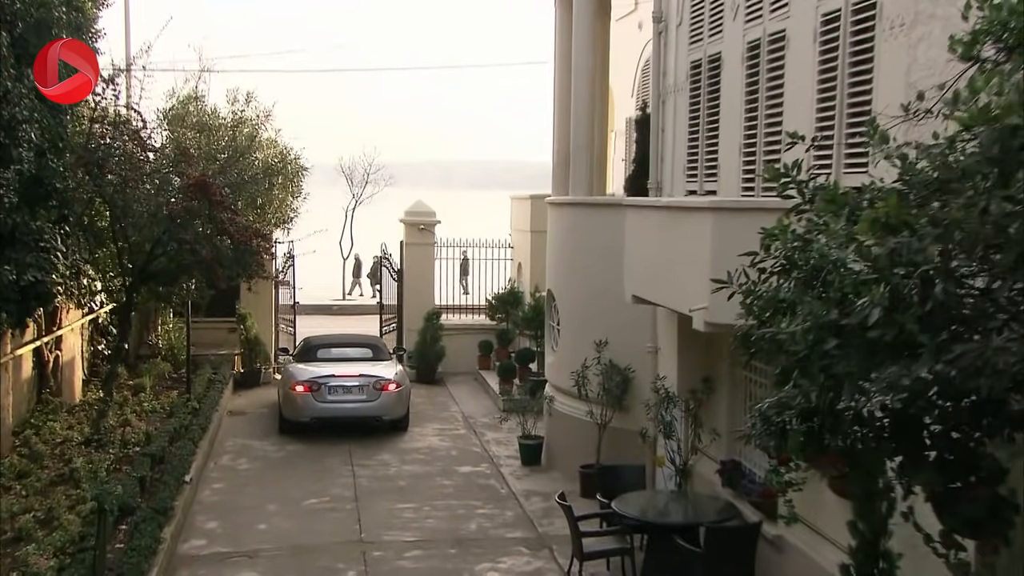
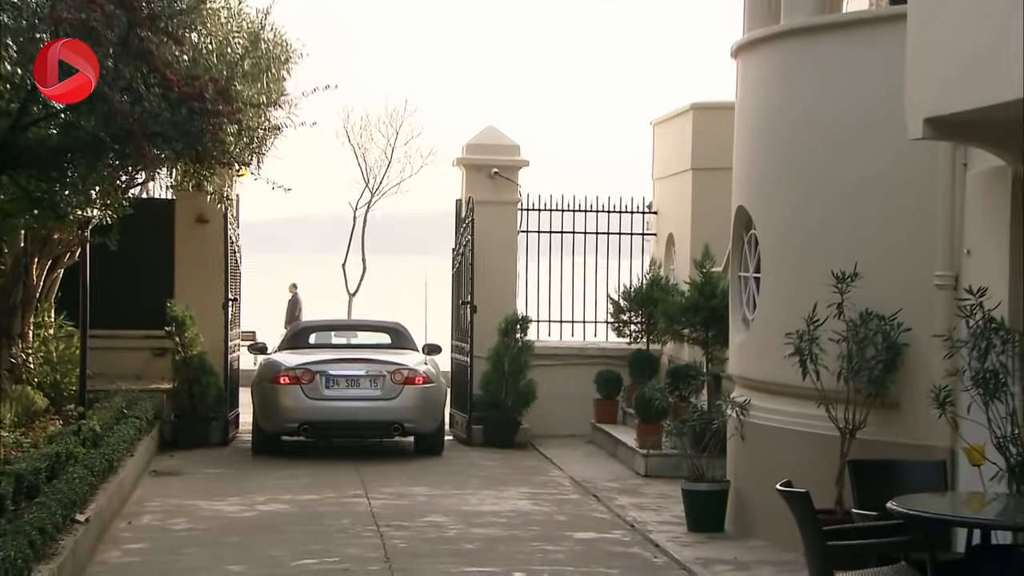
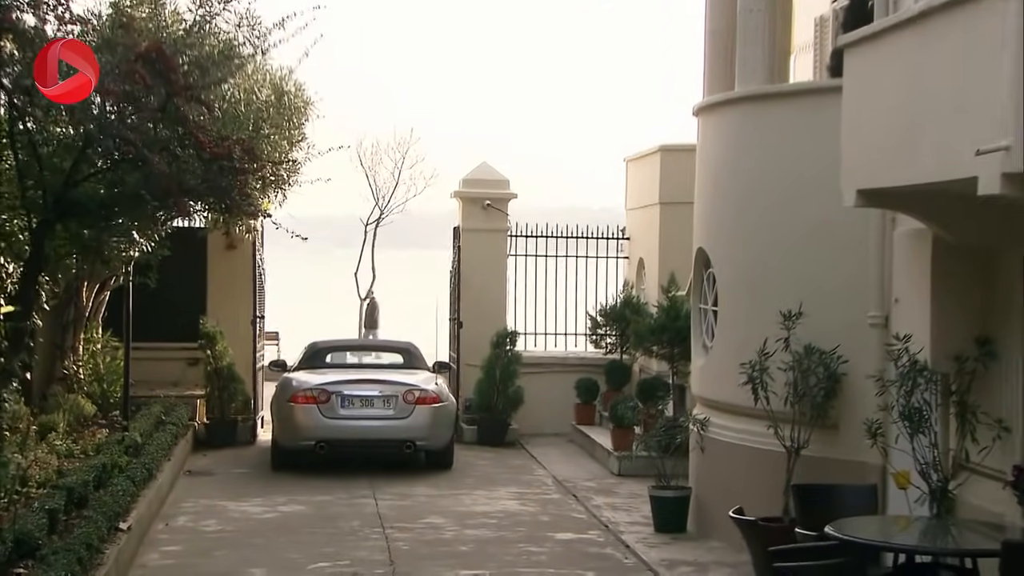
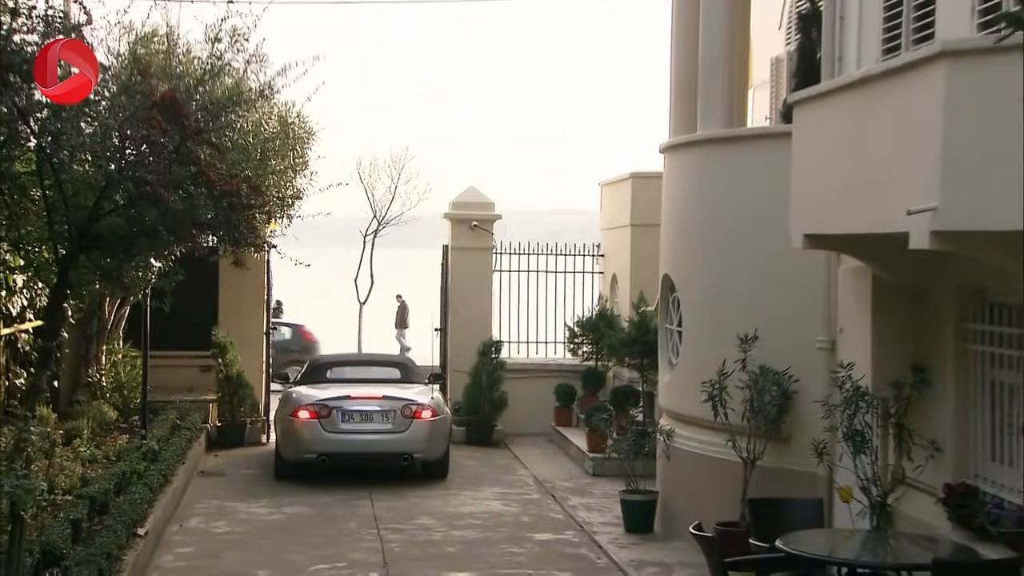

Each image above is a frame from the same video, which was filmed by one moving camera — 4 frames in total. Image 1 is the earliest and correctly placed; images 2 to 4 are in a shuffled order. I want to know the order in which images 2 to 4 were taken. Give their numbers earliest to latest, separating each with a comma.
4, 3, 2
